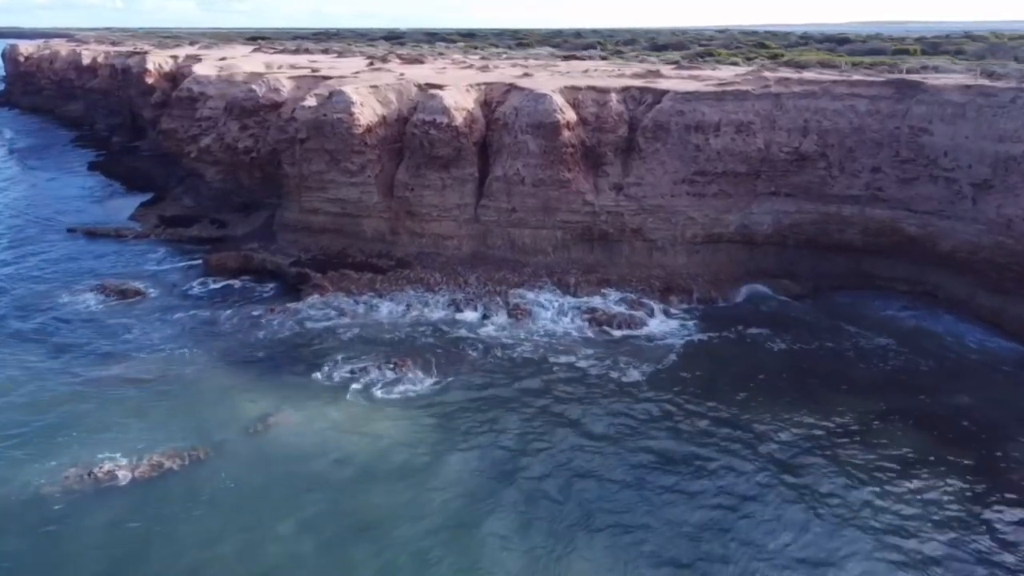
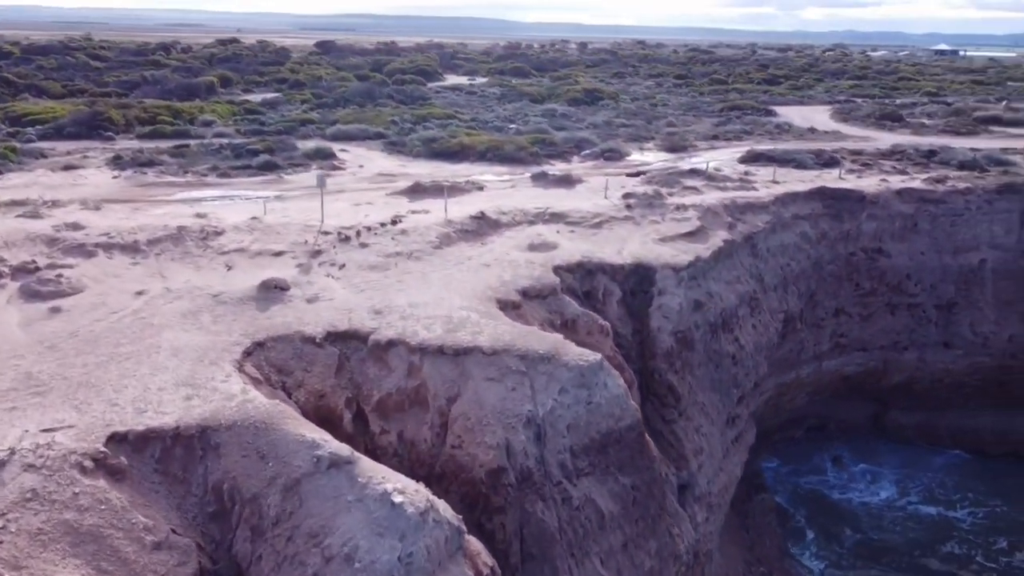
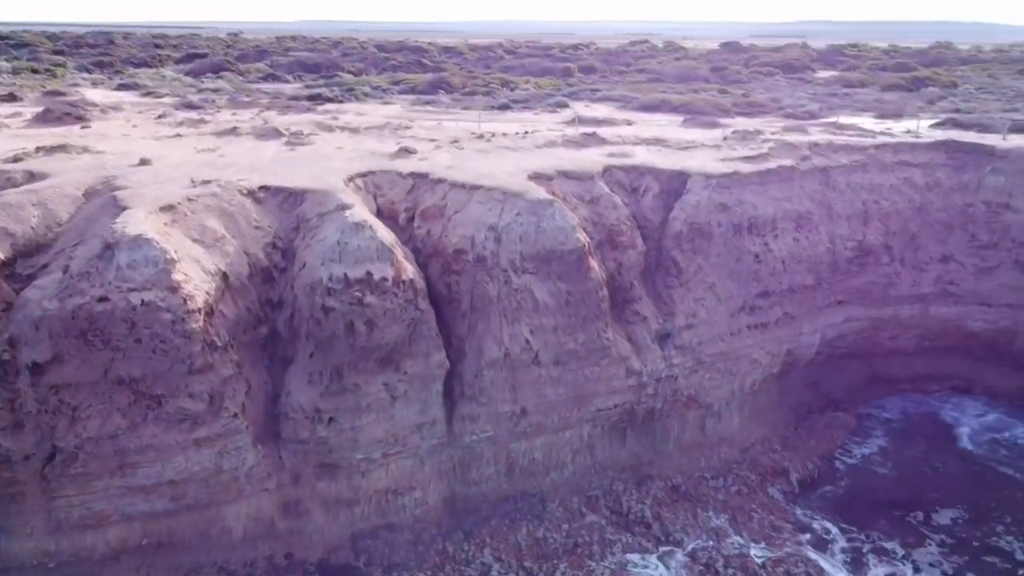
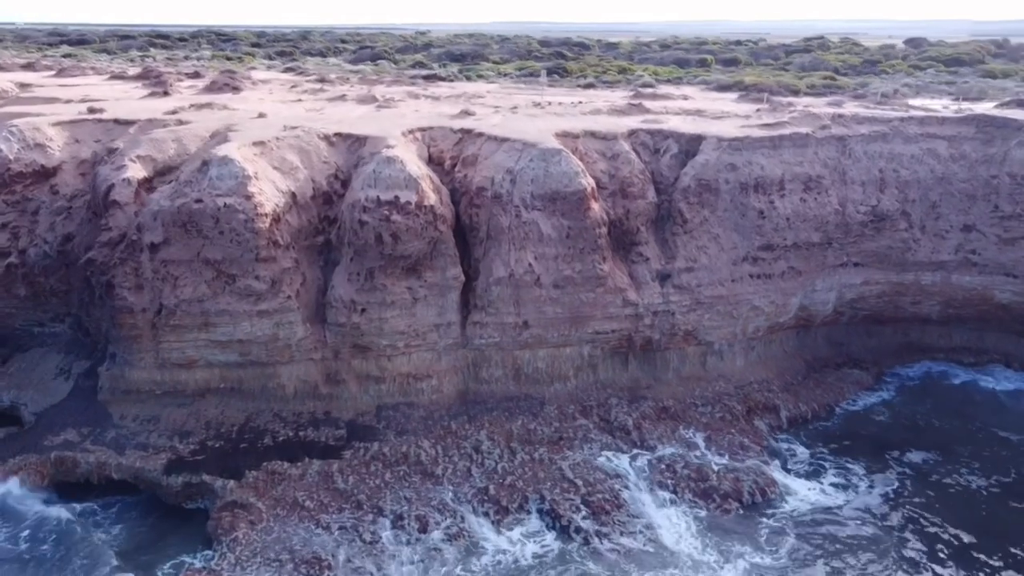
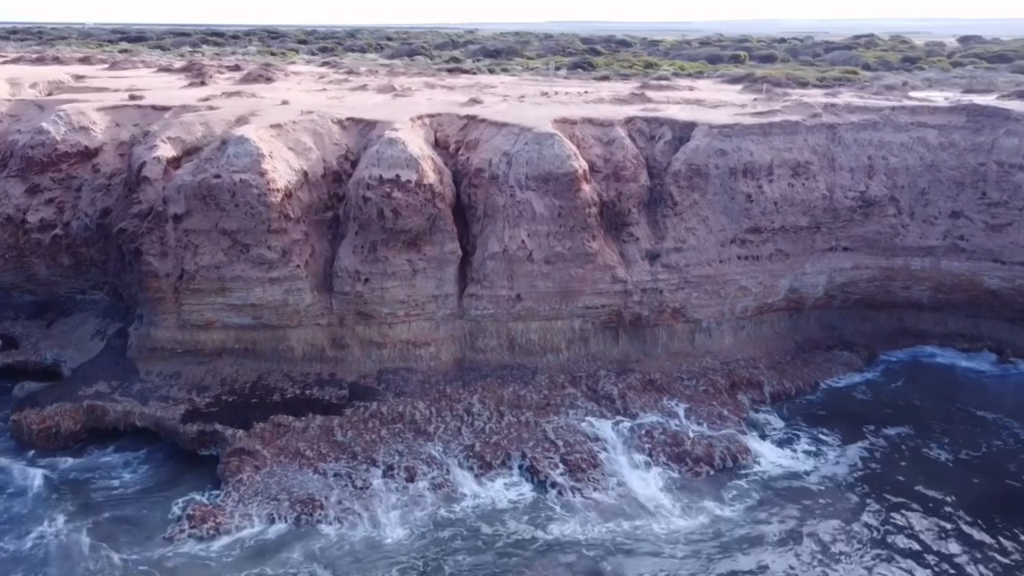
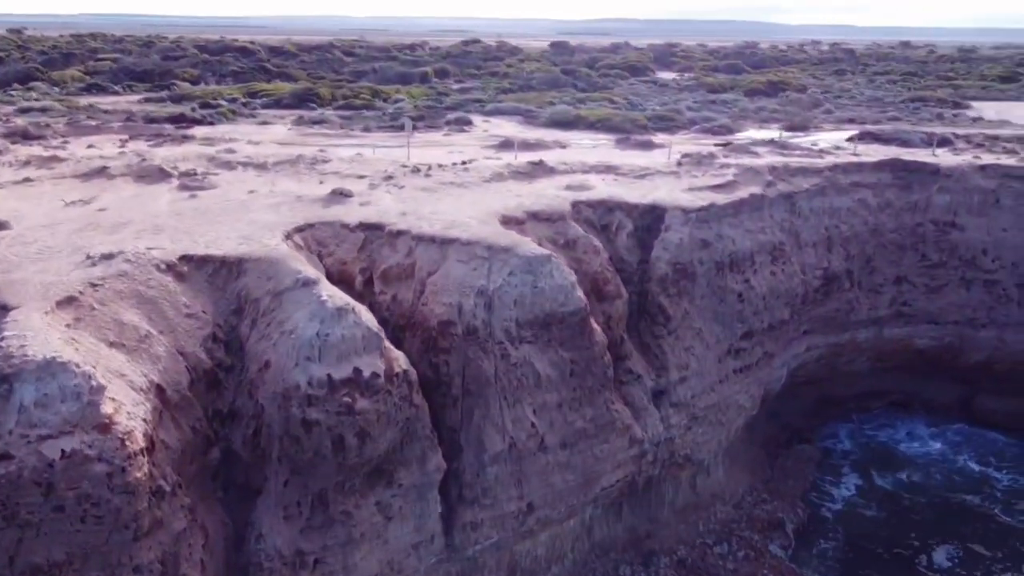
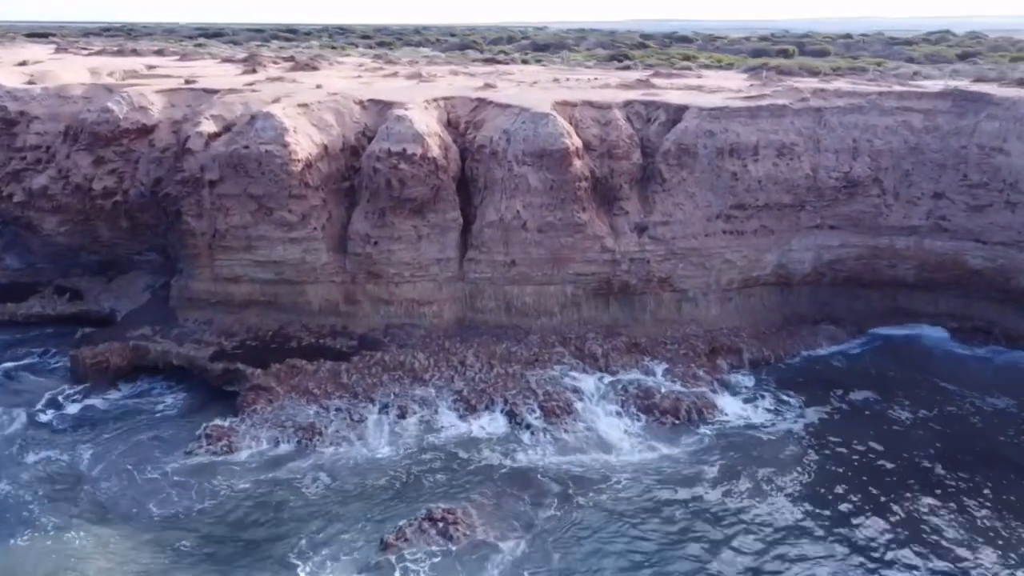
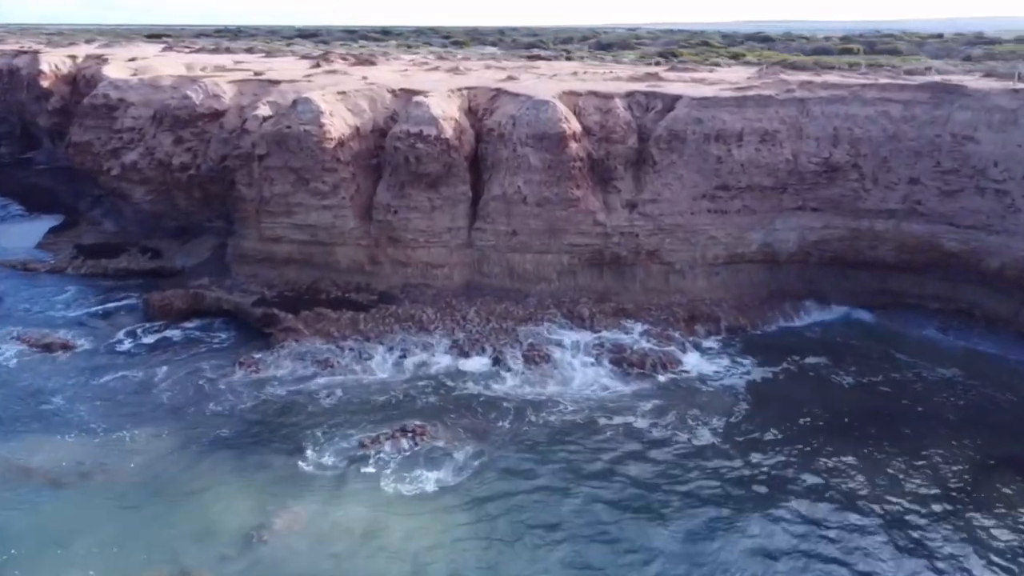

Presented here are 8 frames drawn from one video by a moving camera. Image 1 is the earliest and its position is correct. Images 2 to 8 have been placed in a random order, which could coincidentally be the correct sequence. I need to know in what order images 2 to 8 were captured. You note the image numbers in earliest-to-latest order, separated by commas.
8, 7, 5, 4, 3, 6, 2
